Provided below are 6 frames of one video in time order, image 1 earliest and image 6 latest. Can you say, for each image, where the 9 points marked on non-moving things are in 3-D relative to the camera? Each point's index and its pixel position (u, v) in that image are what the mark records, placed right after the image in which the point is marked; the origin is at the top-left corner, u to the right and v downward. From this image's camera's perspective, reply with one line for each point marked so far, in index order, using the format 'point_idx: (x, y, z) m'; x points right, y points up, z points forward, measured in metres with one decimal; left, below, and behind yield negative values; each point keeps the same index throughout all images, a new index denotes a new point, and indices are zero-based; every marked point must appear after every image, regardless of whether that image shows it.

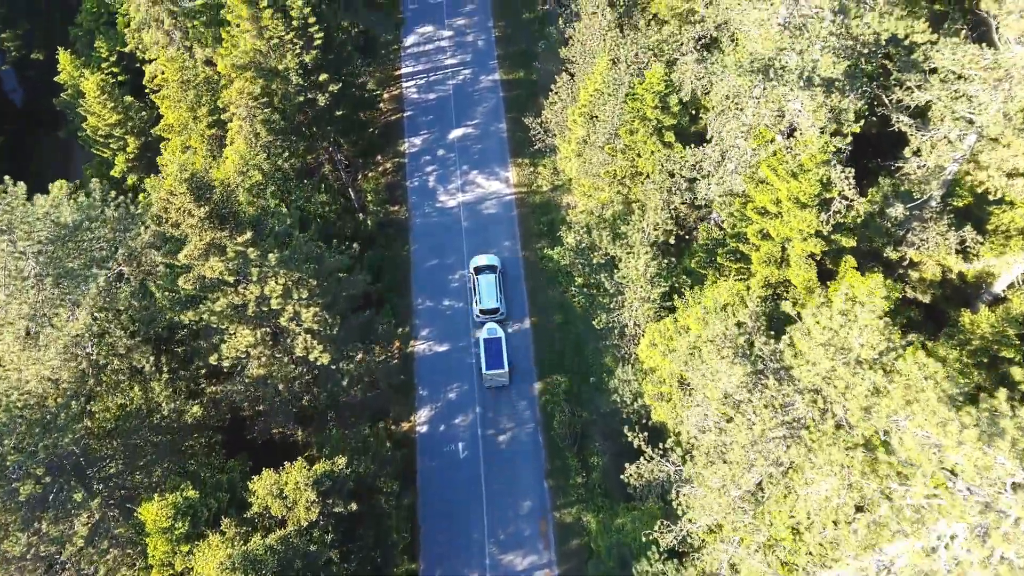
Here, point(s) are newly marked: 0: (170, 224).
0: (-8.0, +1.4, +19.8) m
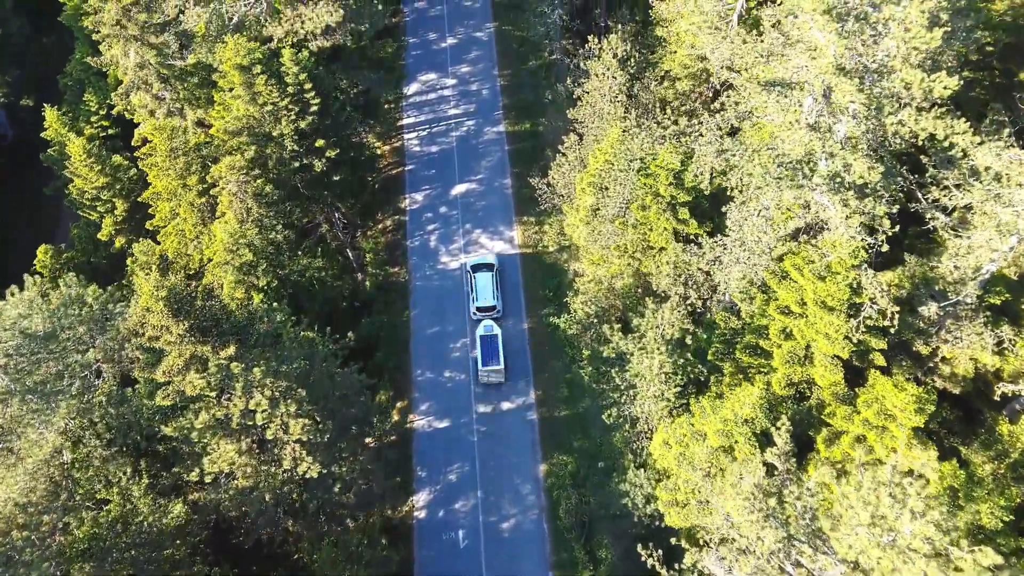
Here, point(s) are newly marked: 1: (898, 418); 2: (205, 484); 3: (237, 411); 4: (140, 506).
0: (-7.9, -1.1, +18.3) m
1: (+9.0, -3.0, +19.8) m
2: (-7.2, -4.6, +19.8) m
3: (-6.2, -2.8, +18.9) m
4: (-8.7, -5.1, +19.8) m
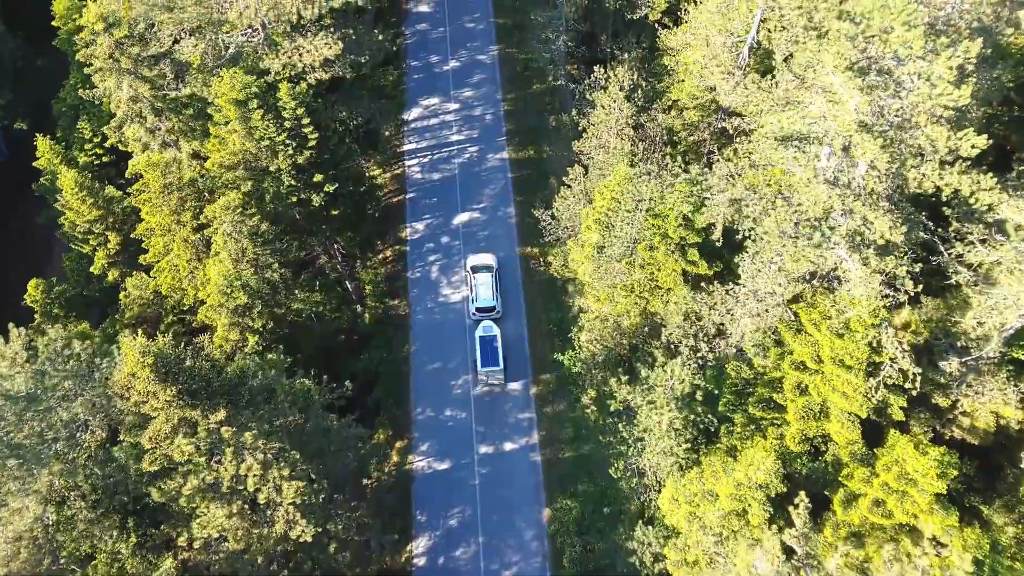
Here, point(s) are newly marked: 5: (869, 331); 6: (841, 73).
0: (-7.8, -2.3, +17.5) m
1: (+9.1, -4.4, +18.9) m
2: (-7.1, -5.9, +19.0) m
3: (-6.1, -4.0, +18.0) m
4: (-8.7, -6.4, +18.9) m
5: (+8.1, -1.0, +19.2) m
6: (+6.5, +4.2, +16.6) m
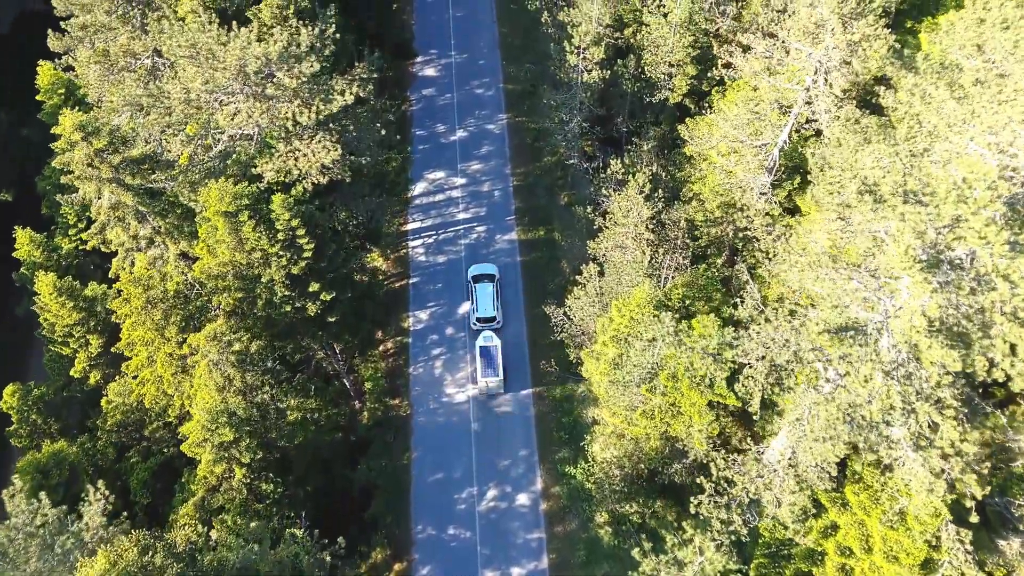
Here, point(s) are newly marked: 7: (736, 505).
0: (-7.6, -5.9, +15.4) m
1: (+9.3, -8.1, +16.7) m
2: (-7.0, -9.5, +16.9) m
3: (-5.9, -7.6, +15.9) m
4: (-8.5, -9.9, +16.9) m
5: (+8.4, -4.7, +17.0) m
6: (+6.8, +0.5, +14.5) m
7: (+5.6, -5.0, +21.2) m
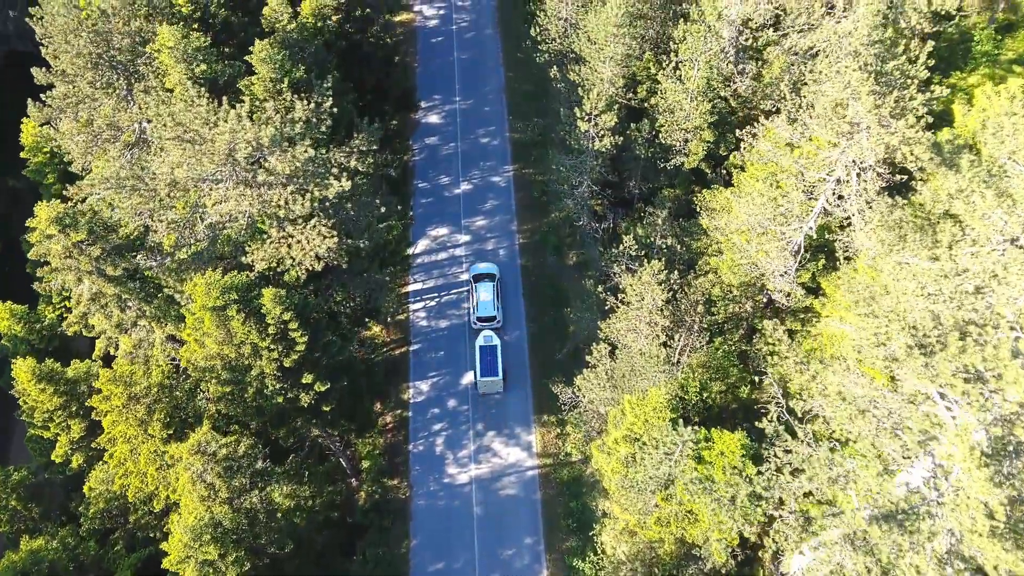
0: (-7.5, -8.6, +13.8) m
1: (+9.4, -11.0, +15.1) m
2: (-6.9, -12.2, +15.3) m
3: (-5.8, -10.3, +14.4) m
4: (-8.4, -12.6, +15.3) m
5: (+8.5, -7.6, +15.4) m
6: (+6.9, -2.3, +12.9) m
7: (+5.7, -7.8, +19.6) m
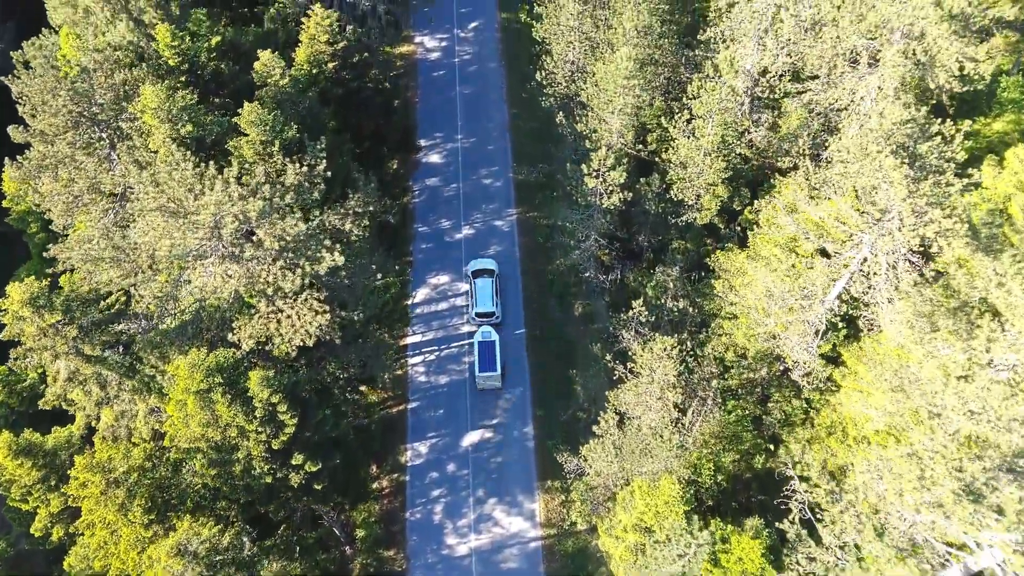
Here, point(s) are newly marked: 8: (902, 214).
0: (-7.5, -10.7, +12.4) m
1: (+9.4, -13.1, +13.7) m
2: (-6.9, -14.2, +13.9) m
3: (-5.8, -12.4, +13.0) m
4: (-8.4, -14.7, +13.9) m
5: (+8.5, -9.7, +14.0) m
6: (+6.9, -4.5, +11.4) m
7: (+5.7, -10.0, +18.2) m
8: (+9.0, +1.8, +19.4) m
